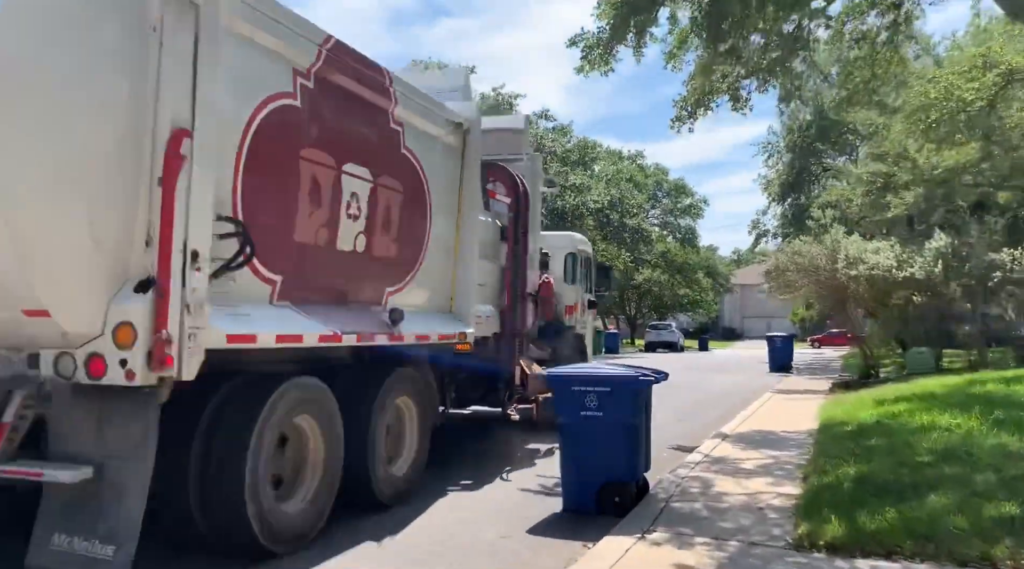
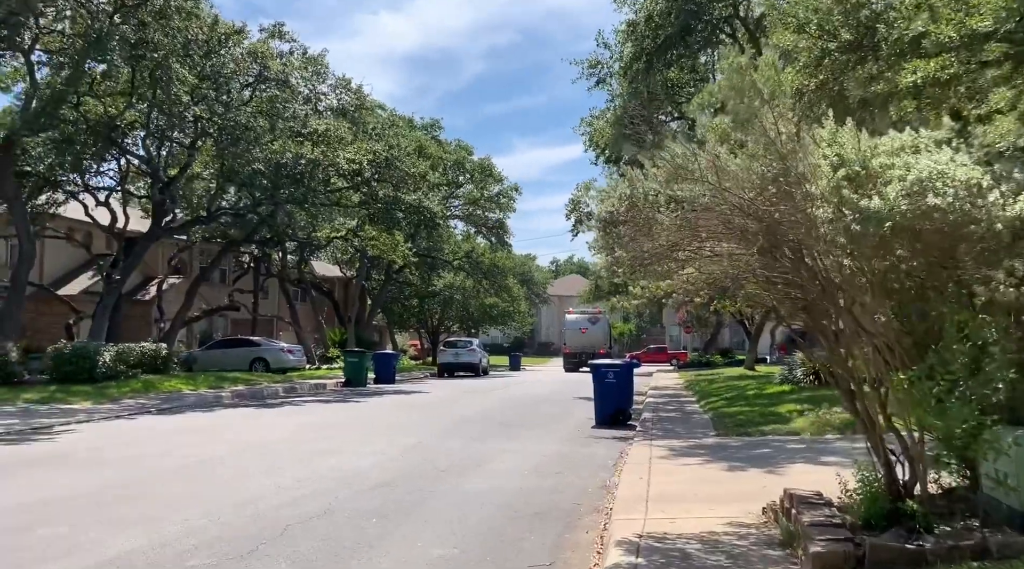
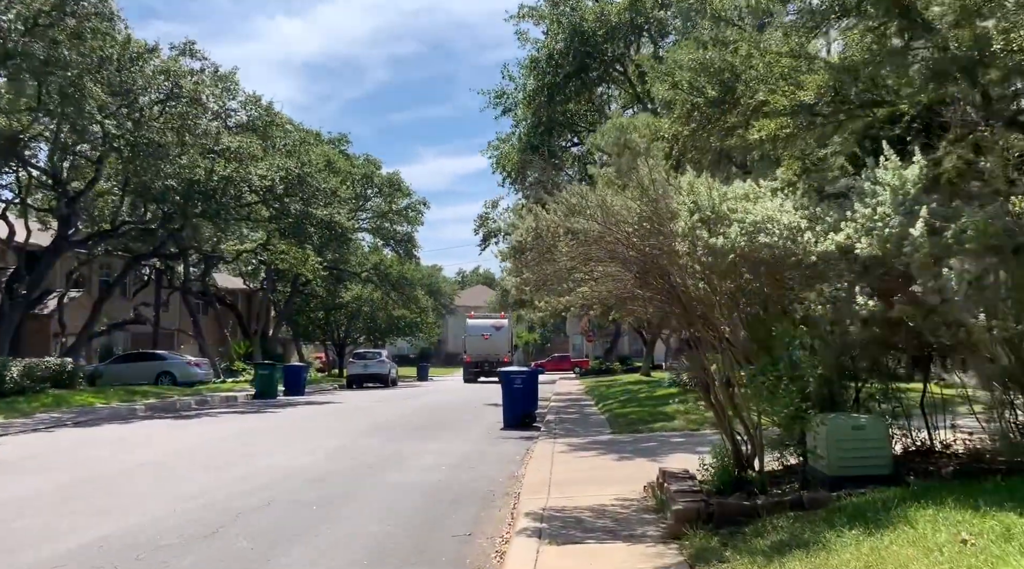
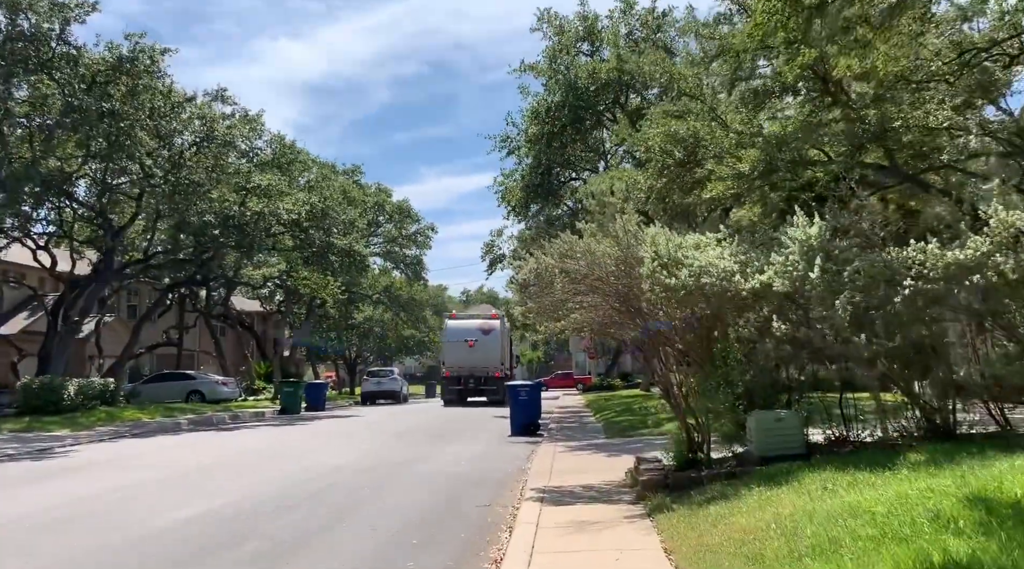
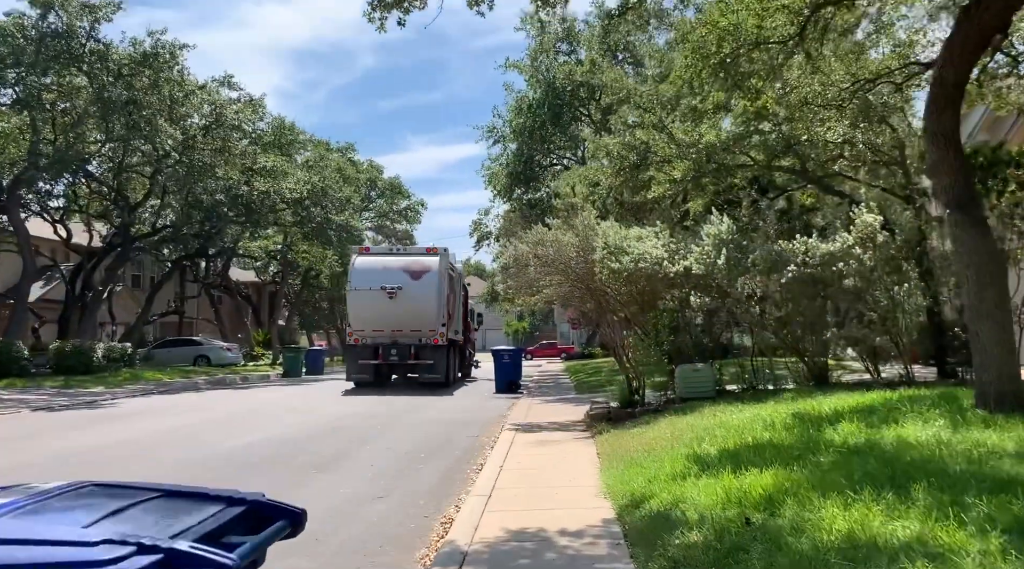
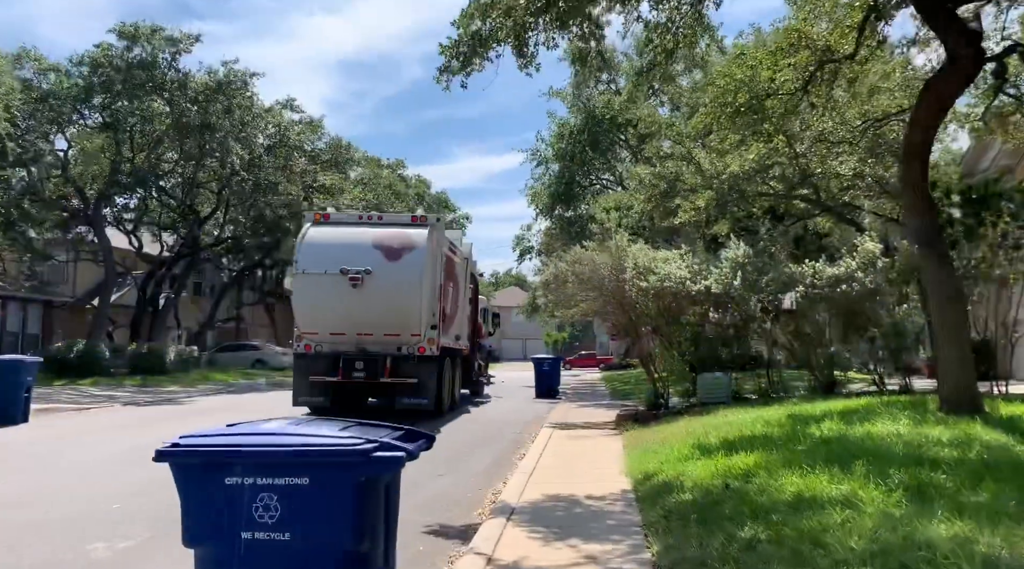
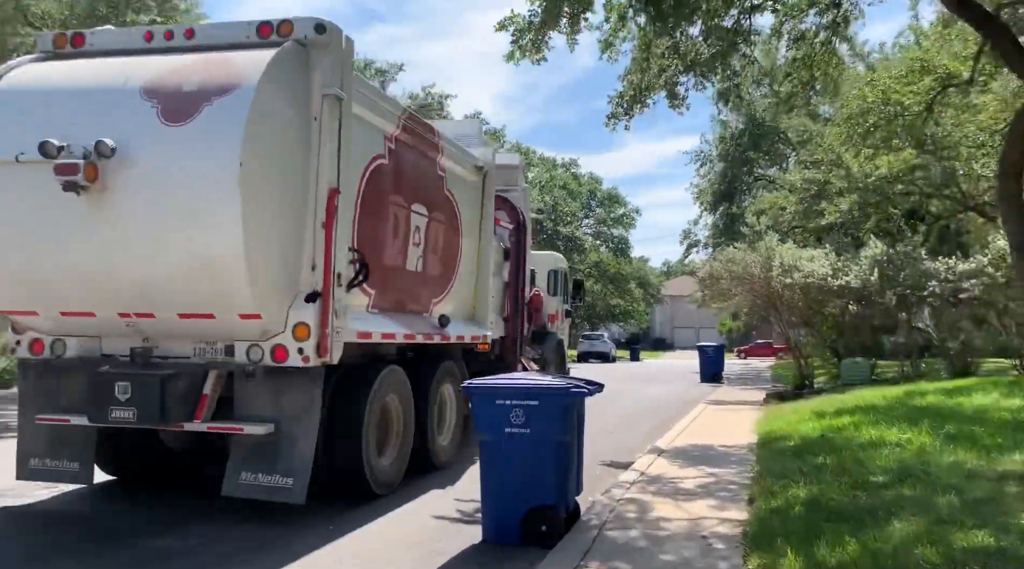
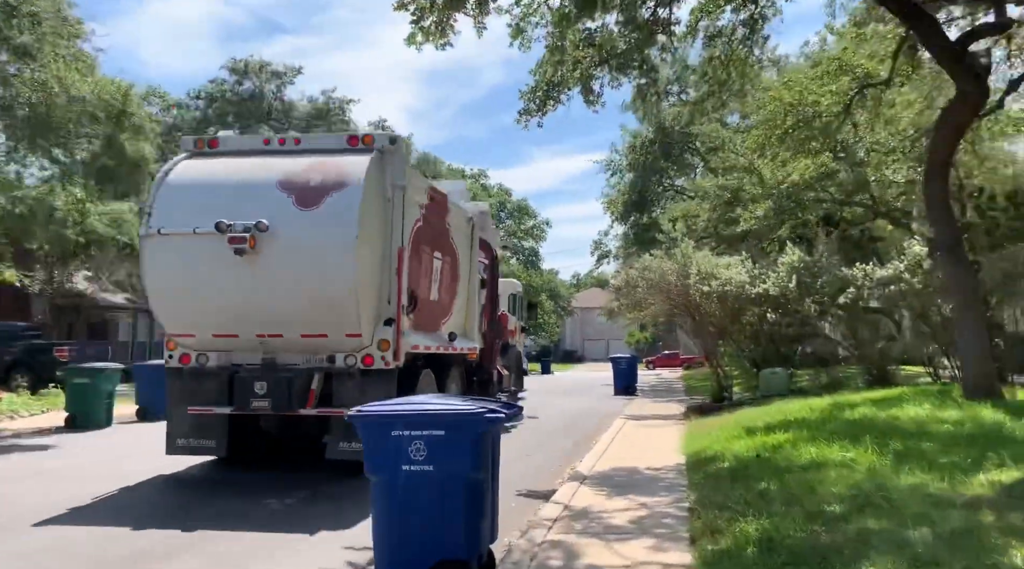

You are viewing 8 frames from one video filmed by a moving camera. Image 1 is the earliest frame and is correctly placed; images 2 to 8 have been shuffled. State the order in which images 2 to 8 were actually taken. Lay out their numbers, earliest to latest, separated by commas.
7, 8, 6, 5, 4, 3, 2
